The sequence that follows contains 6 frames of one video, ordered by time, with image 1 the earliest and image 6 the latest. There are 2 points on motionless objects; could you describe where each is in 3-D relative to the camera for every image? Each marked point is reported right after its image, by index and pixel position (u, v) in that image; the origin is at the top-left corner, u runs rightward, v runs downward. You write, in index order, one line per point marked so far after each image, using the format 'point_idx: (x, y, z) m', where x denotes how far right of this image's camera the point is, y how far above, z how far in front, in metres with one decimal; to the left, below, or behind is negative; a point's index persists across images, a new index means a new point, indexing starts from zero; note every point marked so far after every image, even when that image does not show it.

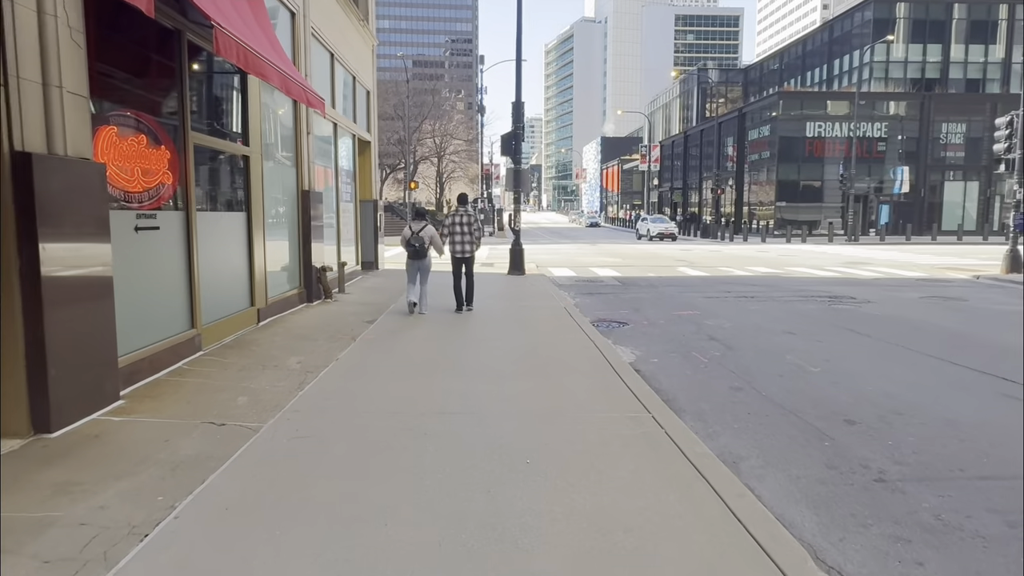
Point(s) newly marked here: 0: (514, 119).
0: (+0.1, +4.5, +17.9) m
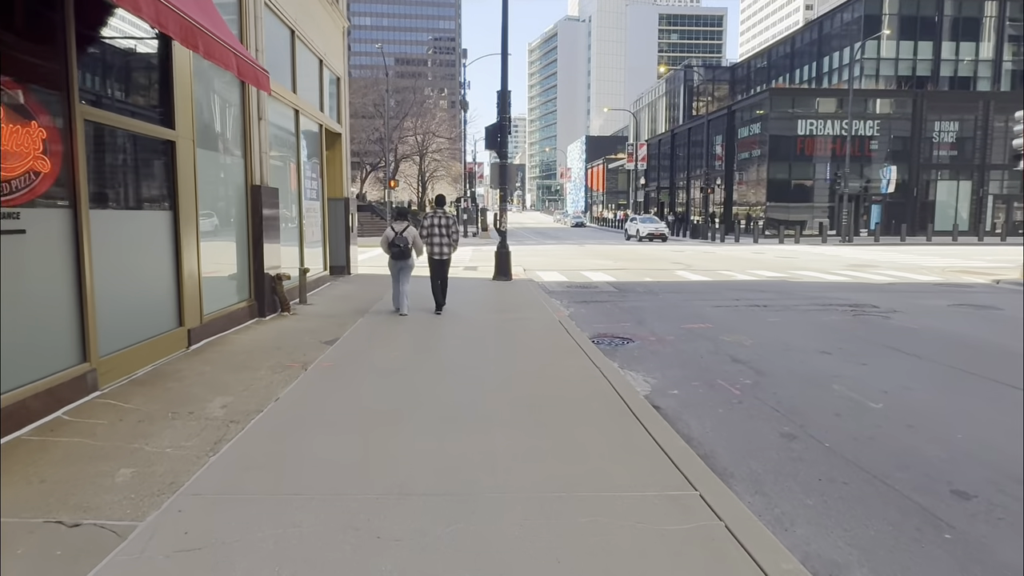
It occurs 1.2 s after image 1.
0: (-0.3, +4.3, +16.4) m
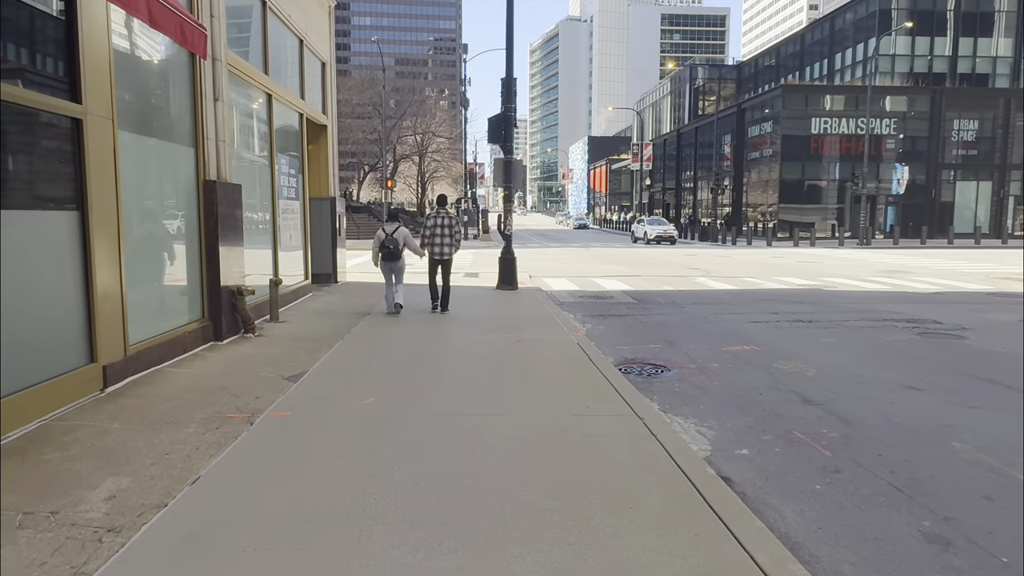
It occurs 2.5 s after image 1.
0: (-0.2, +4.1, +14.7) m
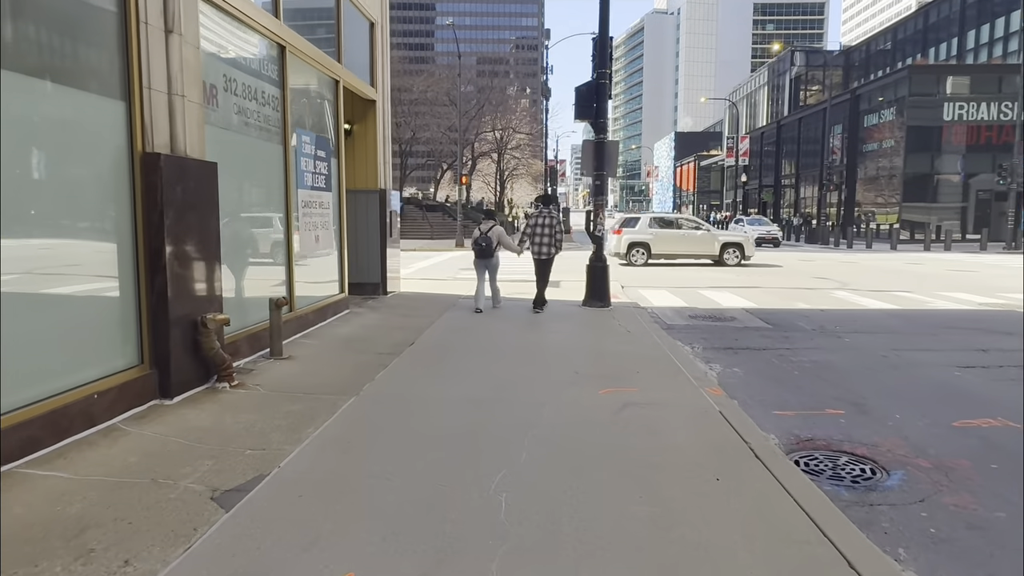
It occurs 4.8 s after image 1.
0: (+1.4, +3.8, +11.5) m
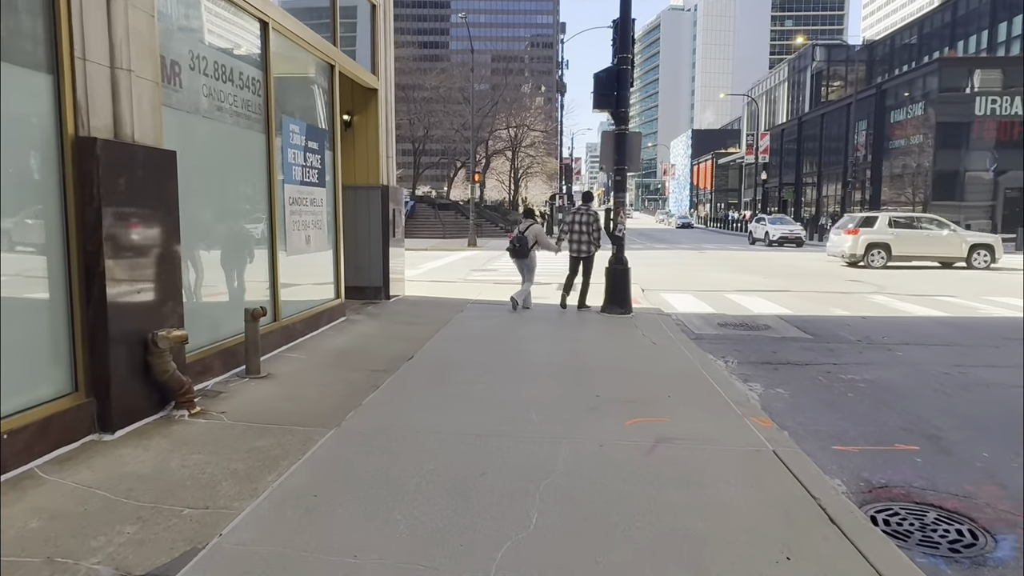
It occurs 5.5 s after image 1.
0: (+1.6, +3.8, +10.6) m
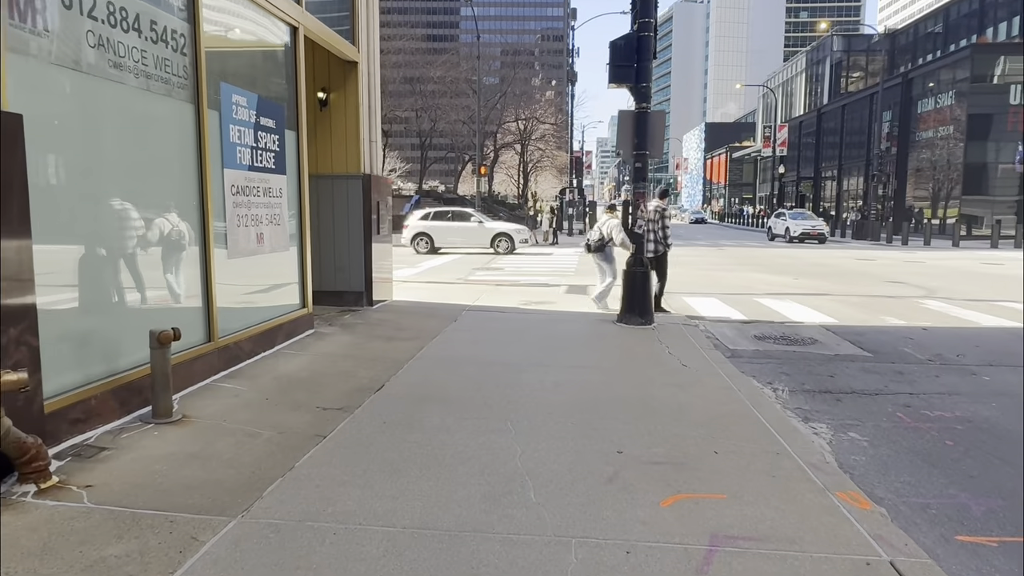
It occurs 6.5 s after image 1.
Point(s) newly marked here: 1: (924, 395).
0: (+1.7, +3.7, +9.0) m
1: (+3.8, -1.0, +6.3) m
